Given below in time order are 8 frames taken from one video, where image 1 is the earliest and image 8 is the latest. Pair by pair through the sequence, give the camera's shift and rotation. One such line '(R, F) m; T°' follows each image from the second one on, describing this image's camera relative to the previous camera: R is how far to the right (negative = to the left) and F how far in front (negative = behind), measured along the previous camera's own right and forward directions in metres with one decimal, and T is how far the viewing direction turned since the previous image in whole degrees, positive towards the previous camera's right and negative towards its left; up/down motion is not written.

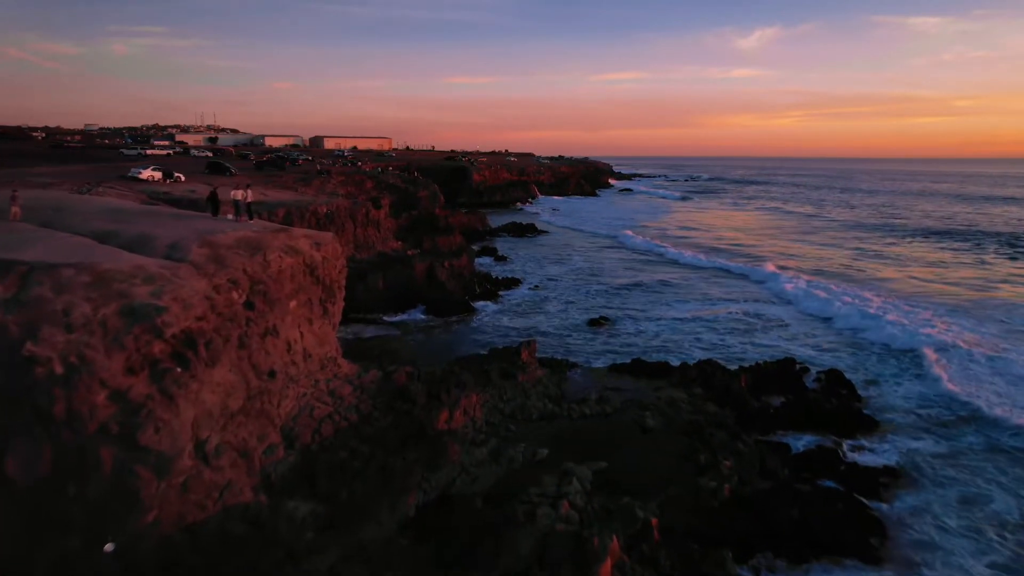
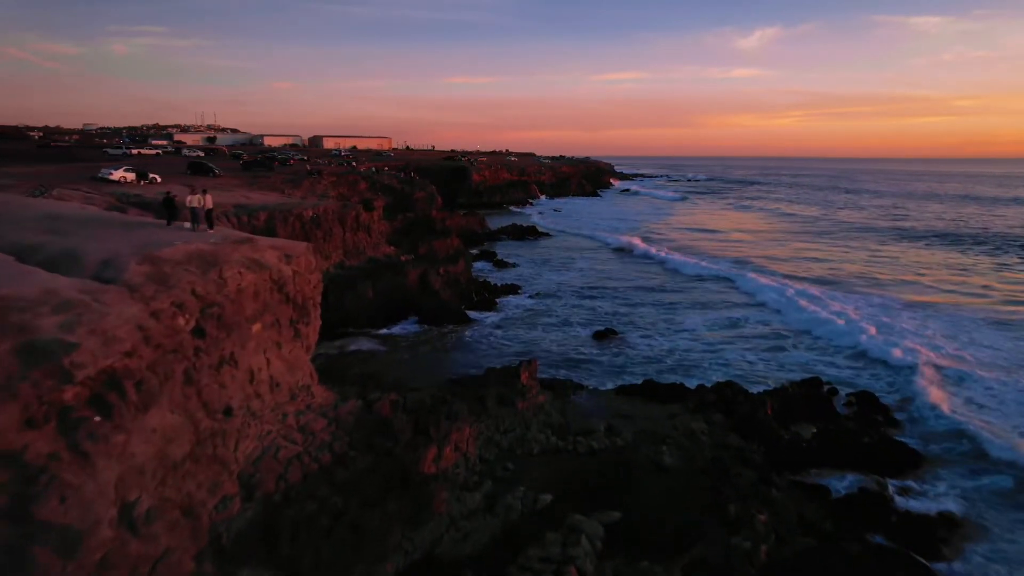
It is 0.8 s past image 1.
(+0.1, +1.4) m; 0°
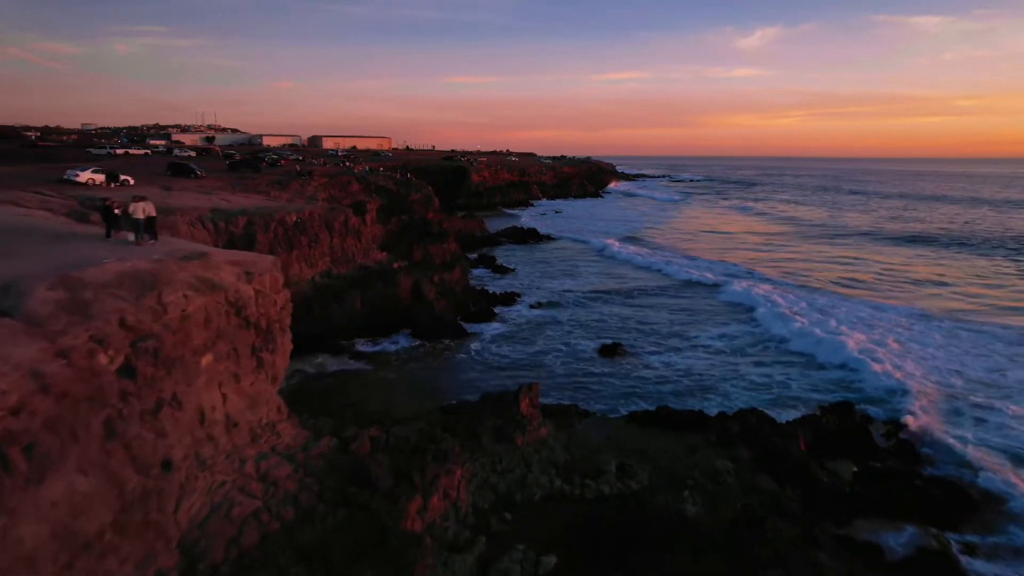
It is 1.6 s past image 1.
(0.0, +1.4) m; 0°
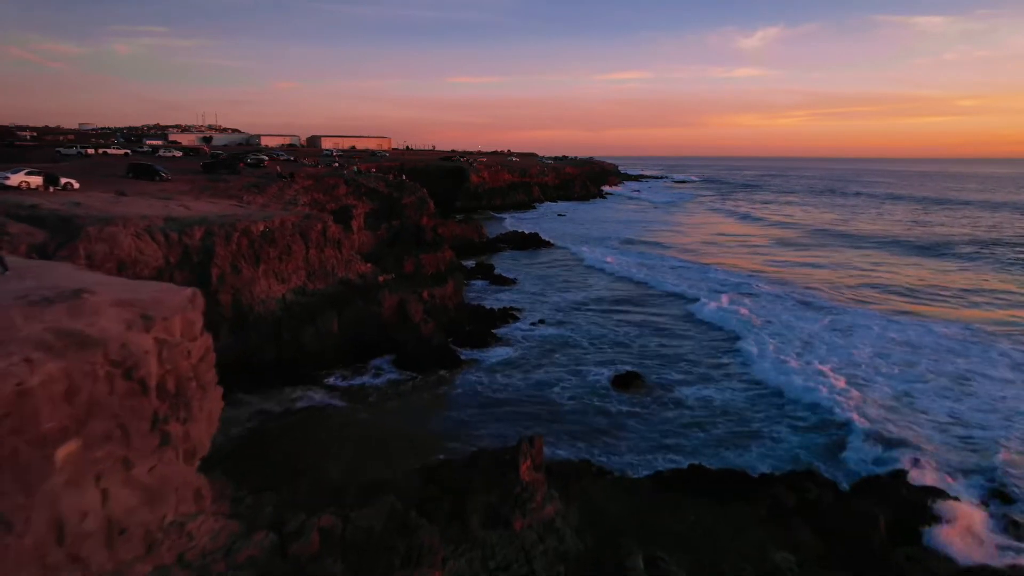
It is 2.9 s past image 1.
(+0.1, +2.3) m; 0°
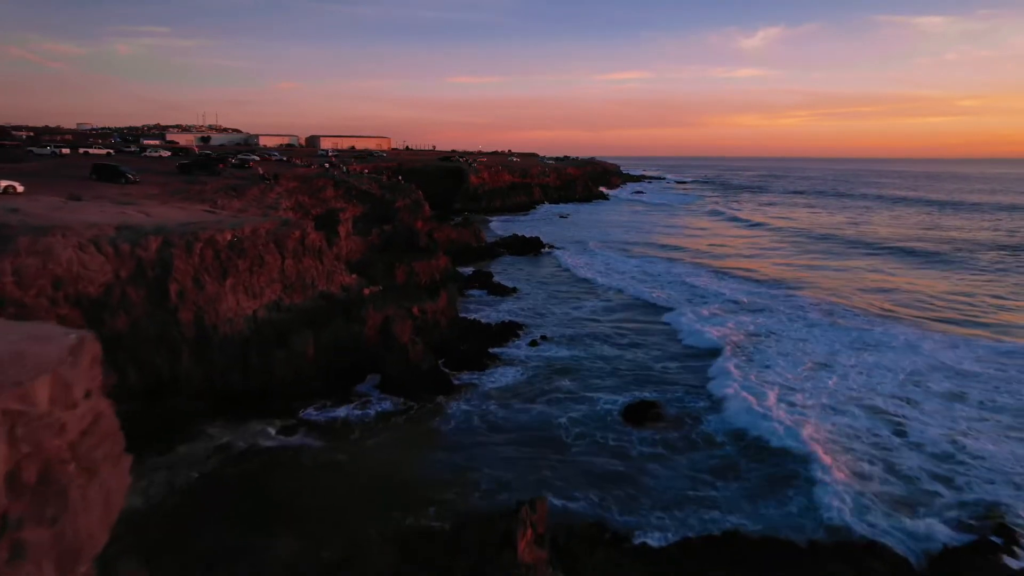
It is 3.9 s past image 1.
(+0.1, +1.8) m; 0°
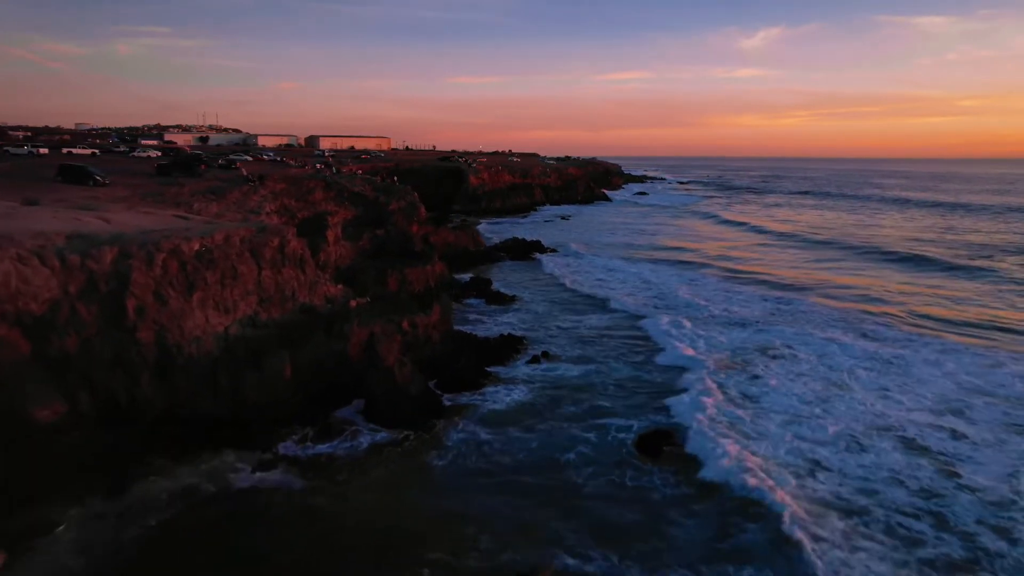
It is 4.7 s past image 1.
(0.0, +1.4) m; 0°
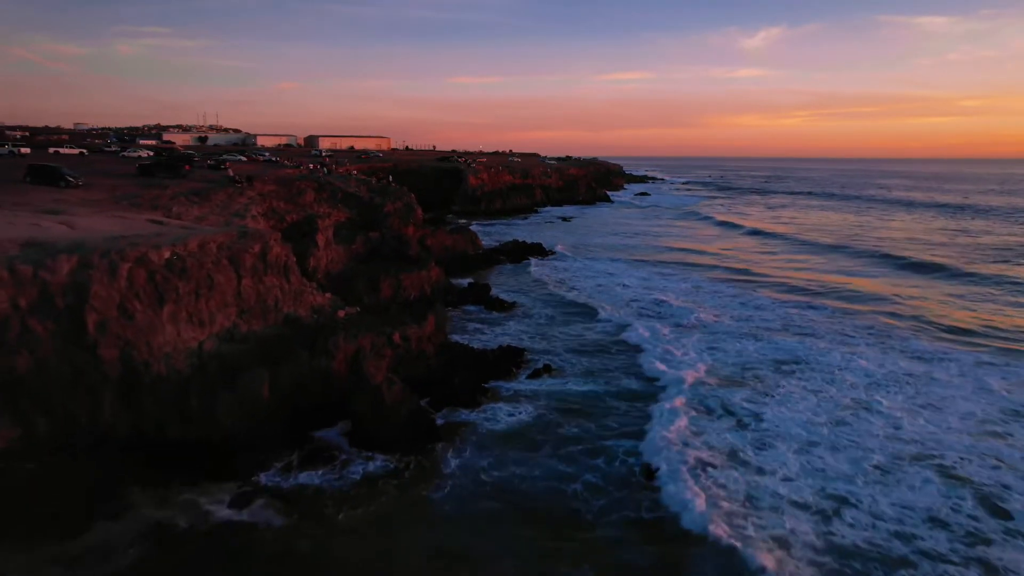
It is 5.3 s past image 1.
(0.0, +1.1) m; 0°
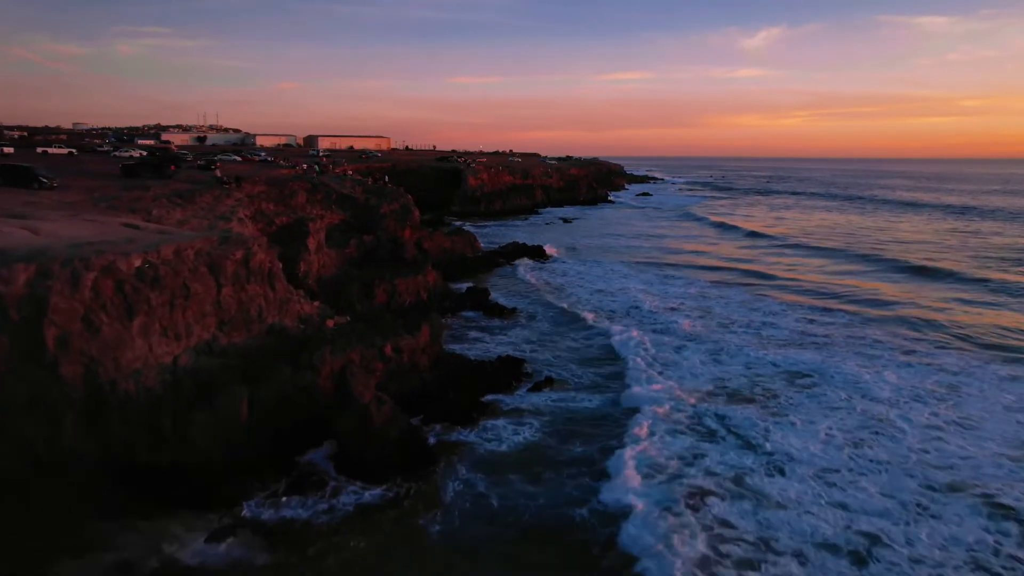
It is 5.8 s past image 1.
(0.0, +0.9) m; 0°
